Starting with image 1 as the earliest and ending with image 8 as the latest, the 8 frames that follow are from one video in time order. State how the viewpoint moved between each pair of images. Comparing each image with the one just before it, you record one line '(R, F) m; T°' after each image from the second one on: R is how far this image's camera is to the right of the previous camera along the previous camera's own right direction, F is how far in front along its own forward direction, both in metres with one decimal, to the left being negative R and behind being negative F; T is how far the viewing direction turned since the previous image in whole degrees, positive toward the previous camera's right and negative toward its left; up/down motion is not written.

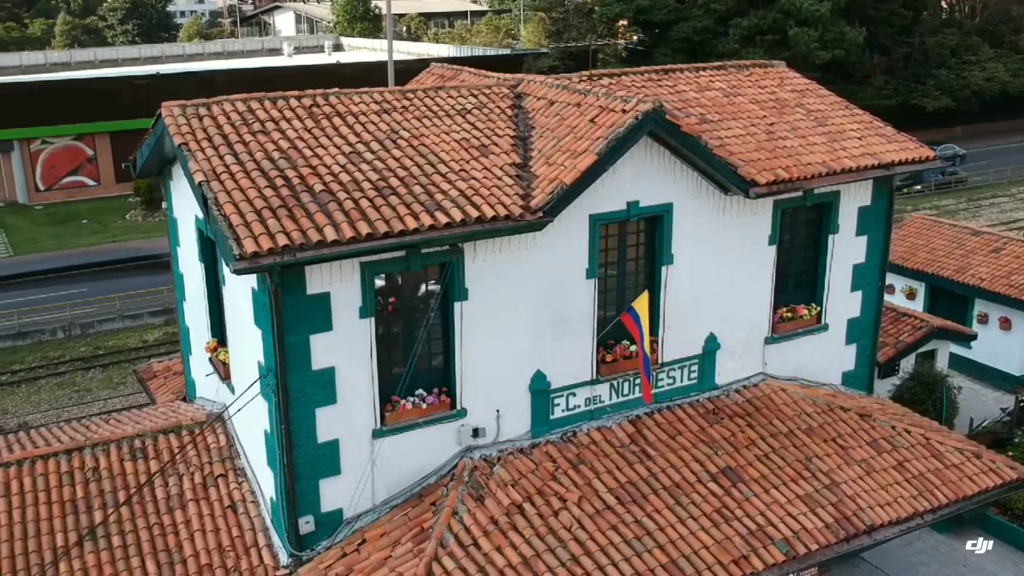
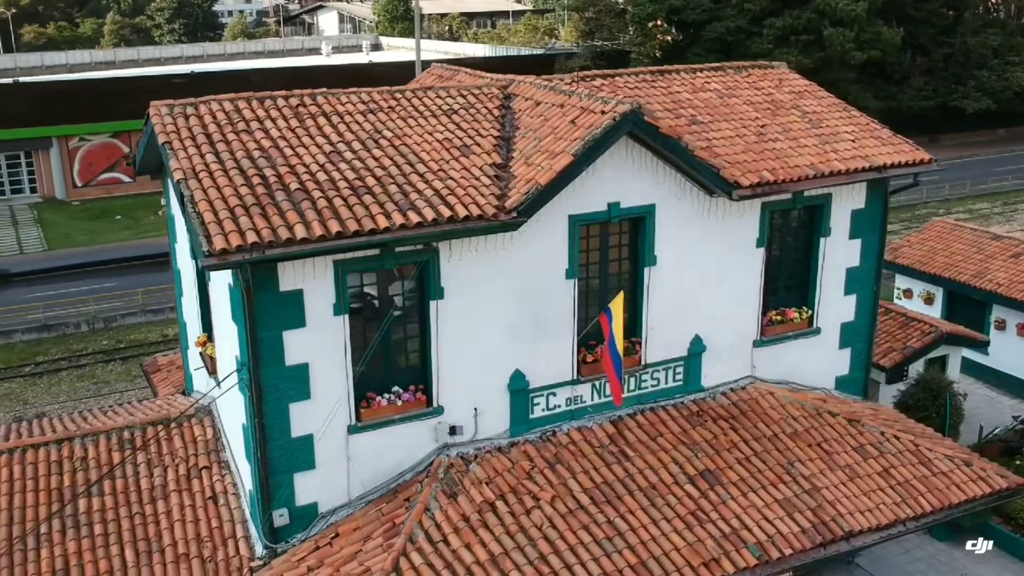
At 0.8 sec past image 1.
(+0.8, -0.1) m; -2°
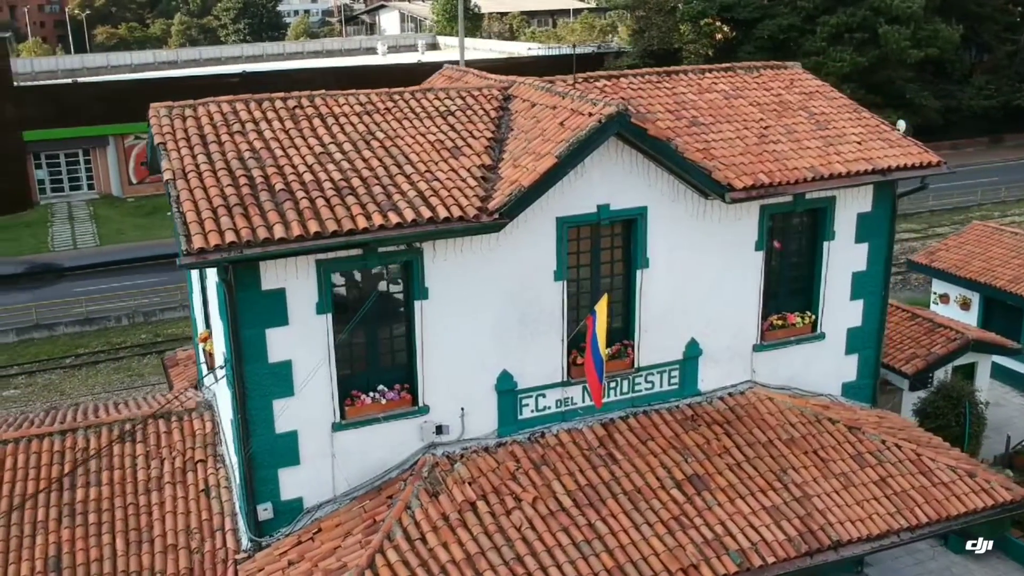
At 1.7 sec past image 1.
(+0.9, 0.0) m; -3°
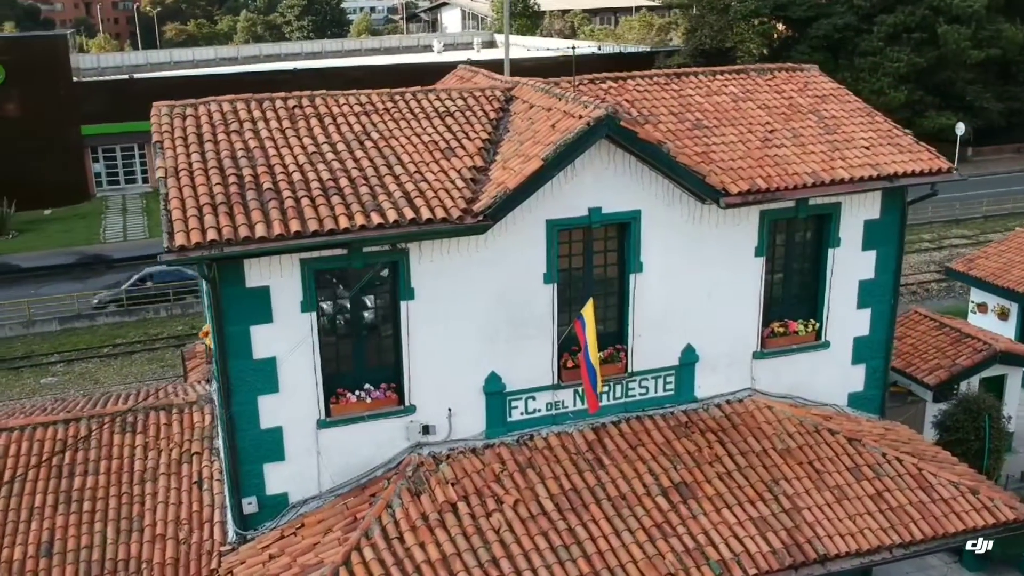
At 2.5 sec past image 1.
(+0.9, 0.0) m; -3°
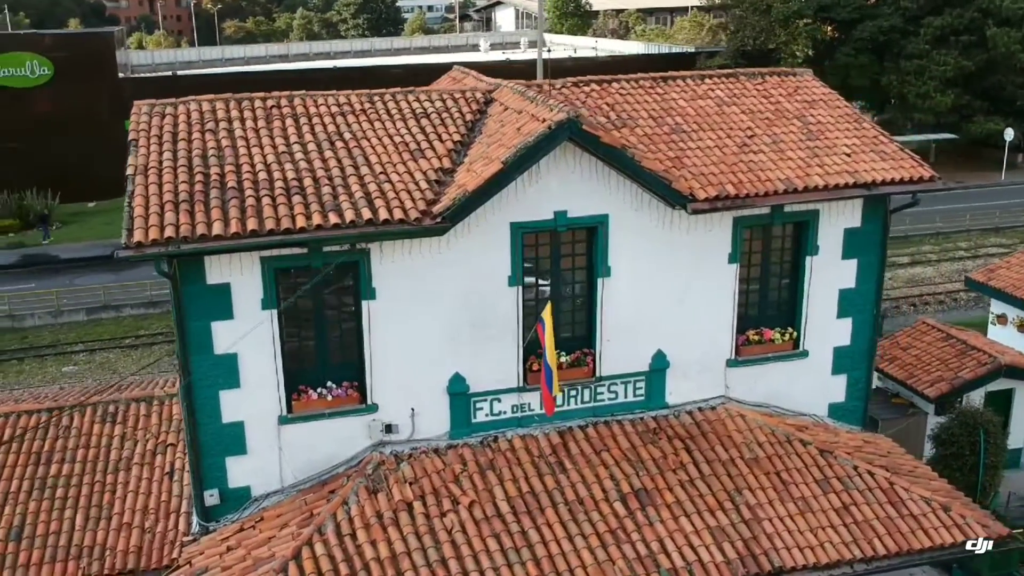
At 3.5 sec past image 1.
(+1.1, 0.0) m; -3°
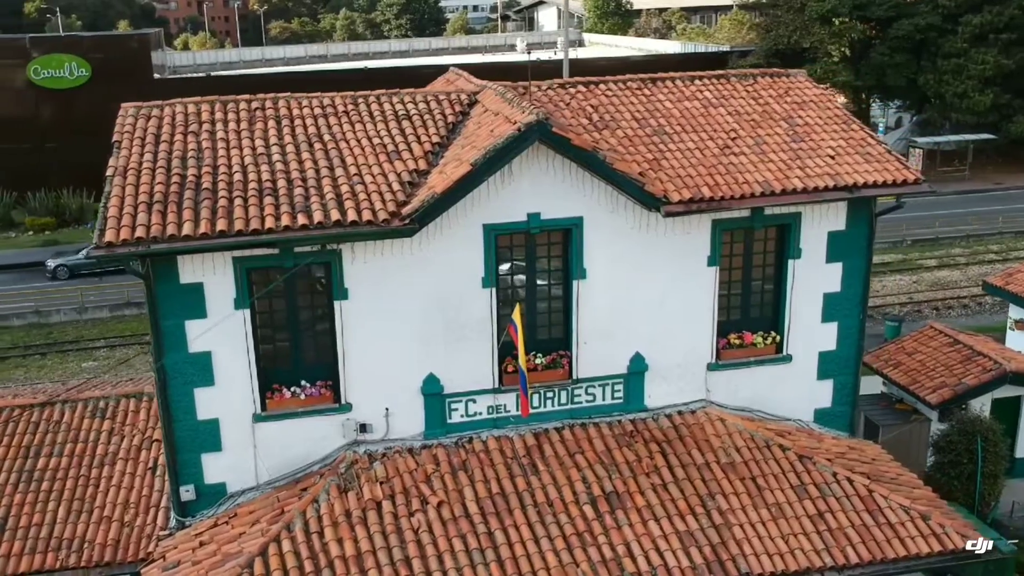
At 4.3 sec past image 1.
(+0.9, 0.0) m; -2°
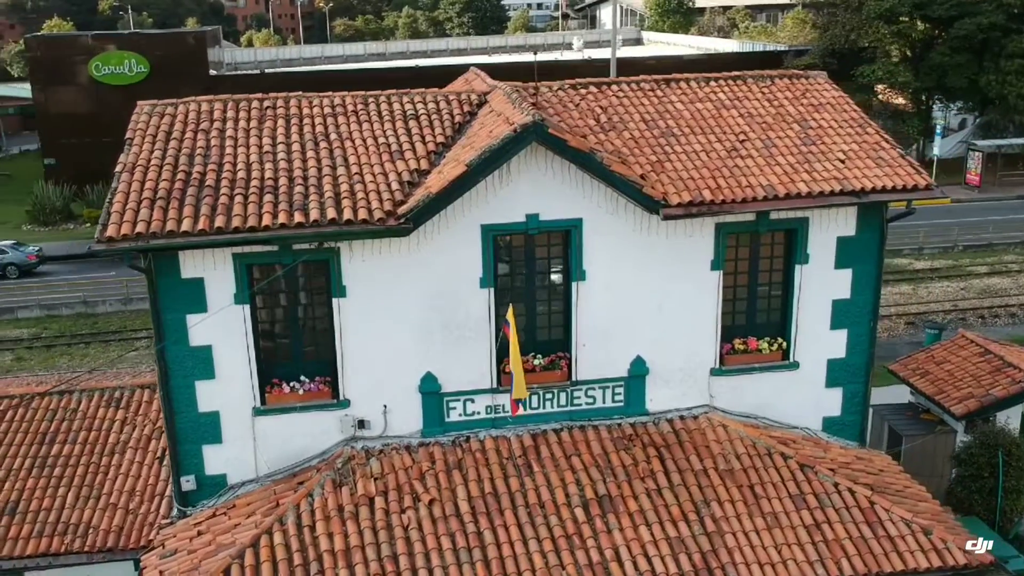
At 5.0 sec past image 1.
(+0.7, 0.0) m; -3°
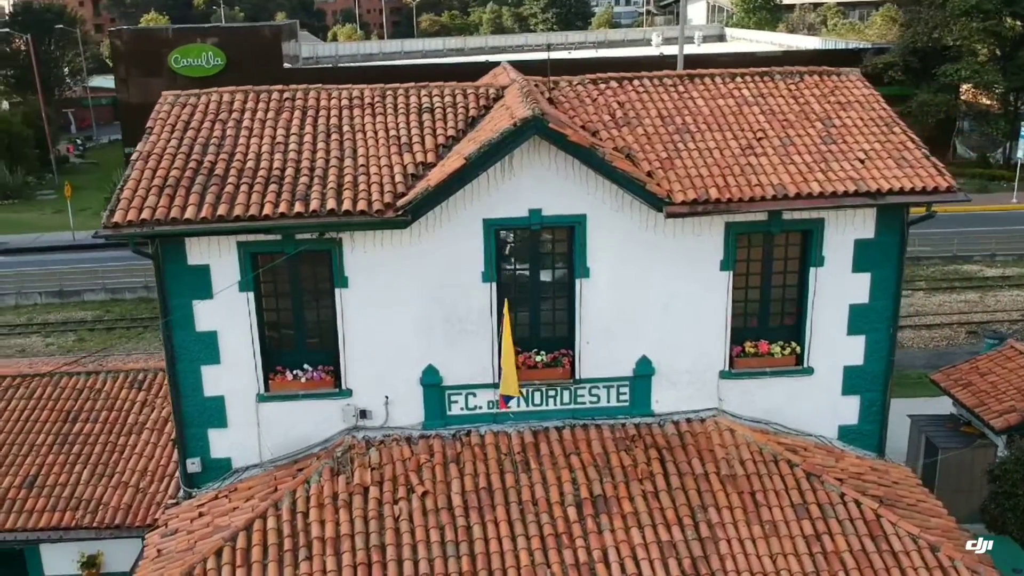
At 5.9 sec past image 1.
(+0.9, +0.1) m; -5°
